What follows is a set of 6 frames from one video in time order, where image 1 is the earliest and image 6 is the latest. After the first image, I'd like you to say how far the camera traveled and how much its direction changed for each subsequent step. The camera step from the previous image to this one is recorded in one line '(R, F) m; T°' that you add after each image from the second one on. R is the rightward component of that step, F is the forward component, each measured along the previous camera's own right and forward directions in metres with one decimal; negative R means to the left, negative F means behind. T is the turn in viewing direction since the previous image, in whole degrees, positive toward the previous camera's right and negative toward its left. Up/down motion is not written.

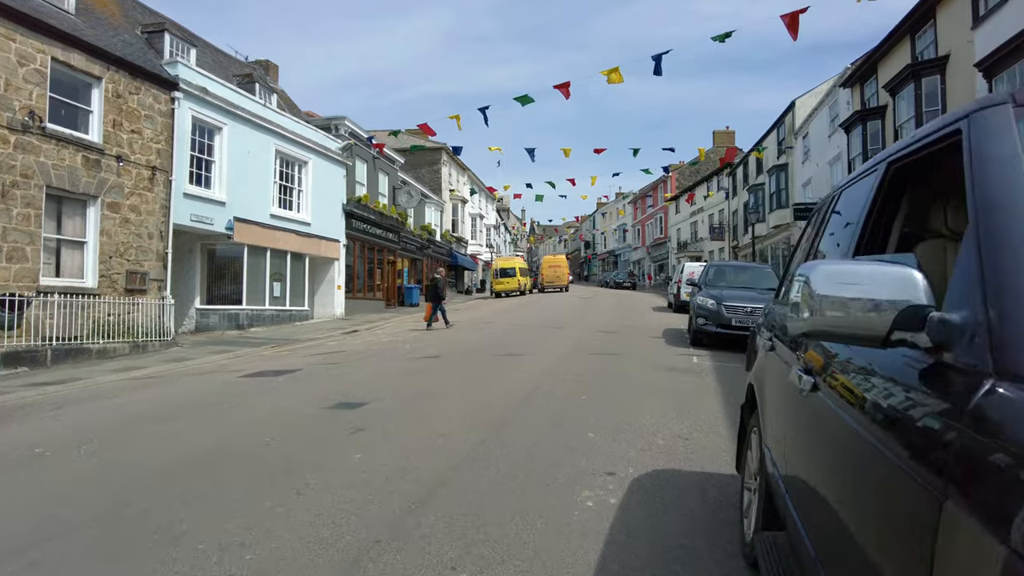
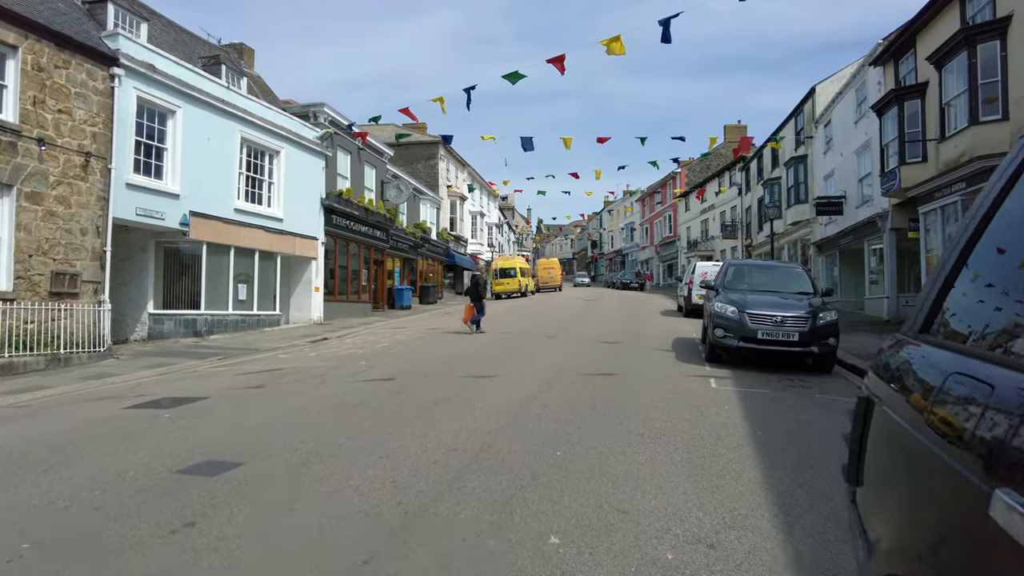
(+0.5, +2.1) m; -1°
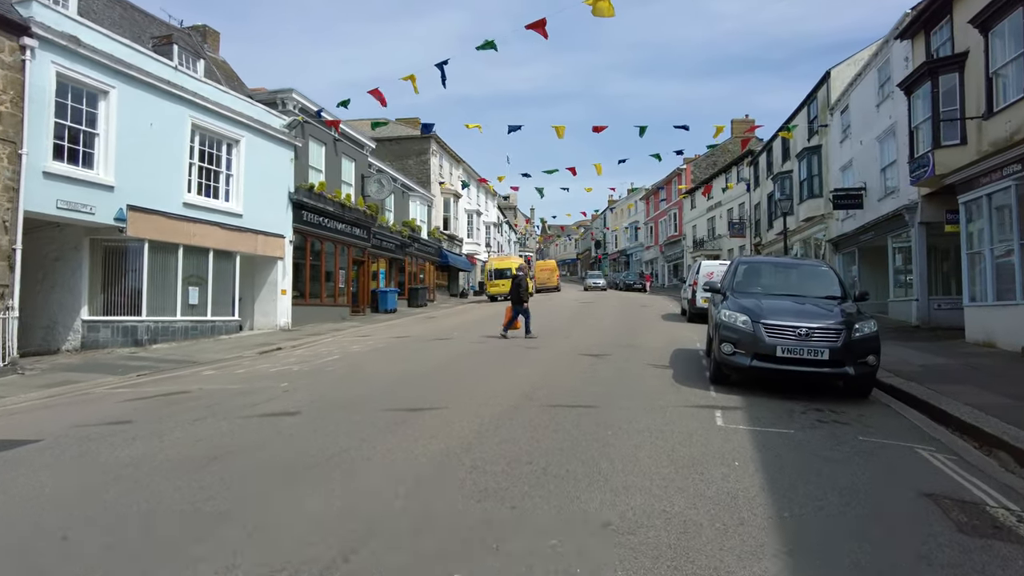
(+0.6, +2.0) m; -1°
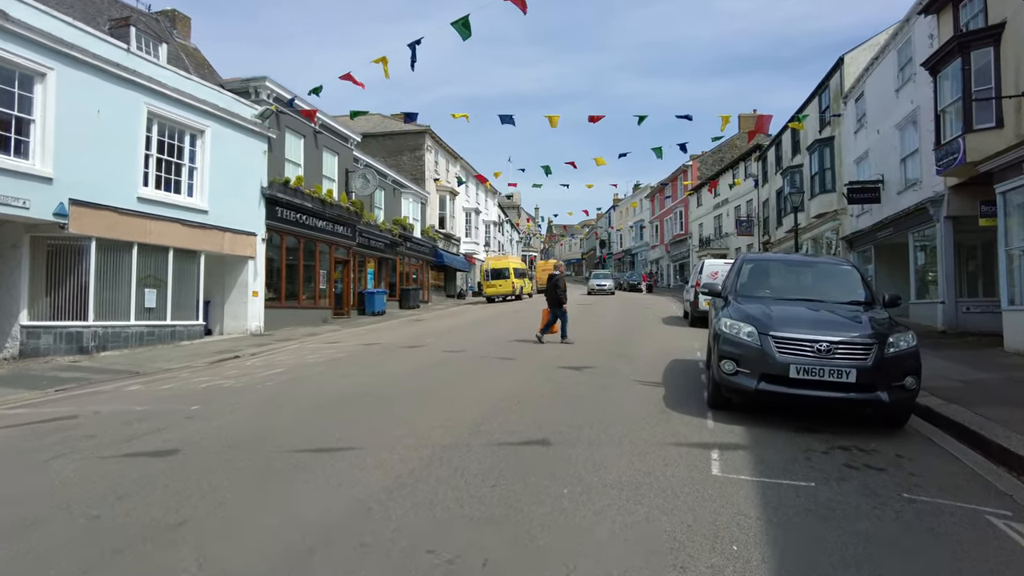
(+0.6, +1.4) m; -1°
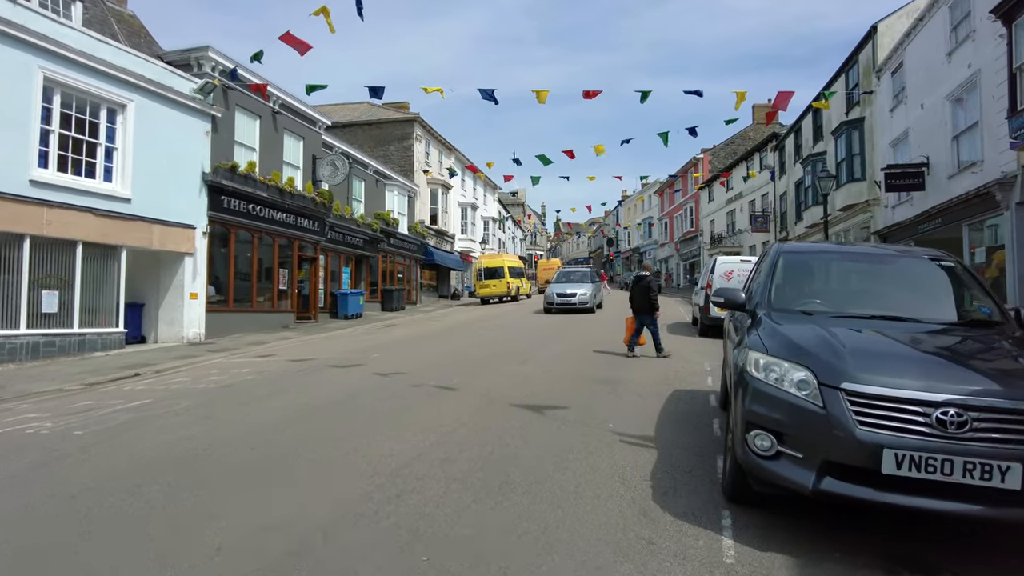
(+0.8, +2.7) m; -1°
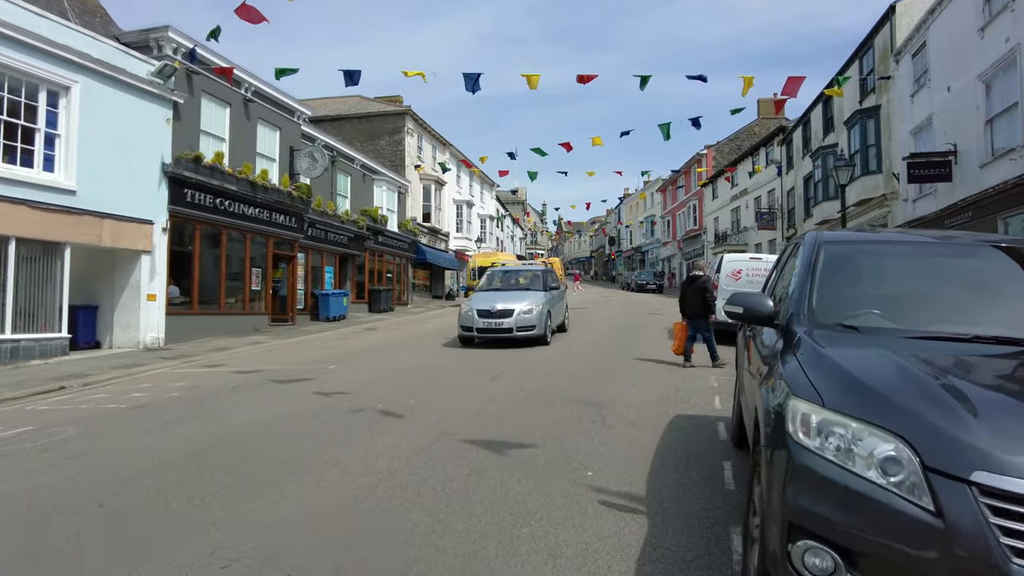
(+0.4, +1.4) m; 0°
